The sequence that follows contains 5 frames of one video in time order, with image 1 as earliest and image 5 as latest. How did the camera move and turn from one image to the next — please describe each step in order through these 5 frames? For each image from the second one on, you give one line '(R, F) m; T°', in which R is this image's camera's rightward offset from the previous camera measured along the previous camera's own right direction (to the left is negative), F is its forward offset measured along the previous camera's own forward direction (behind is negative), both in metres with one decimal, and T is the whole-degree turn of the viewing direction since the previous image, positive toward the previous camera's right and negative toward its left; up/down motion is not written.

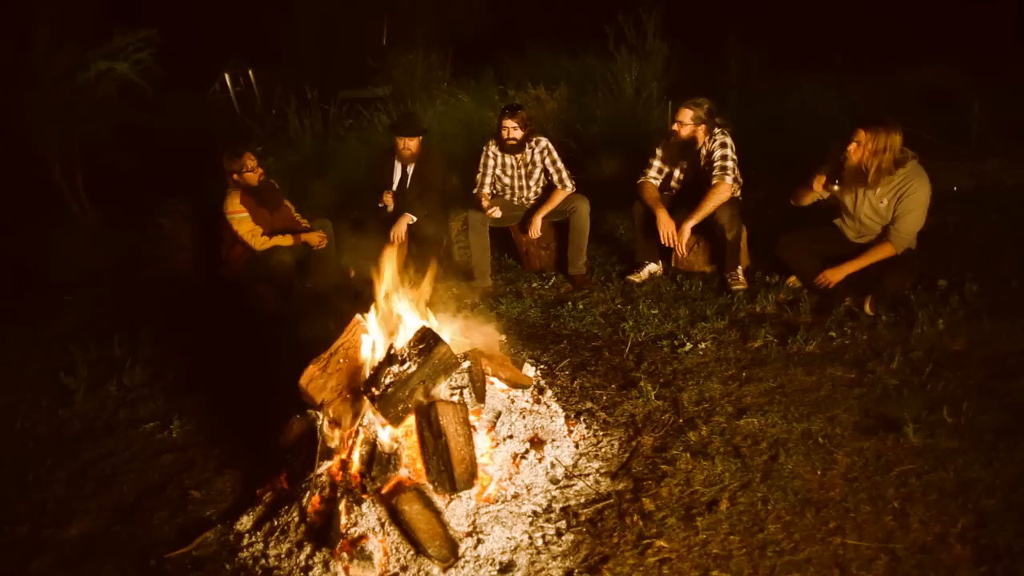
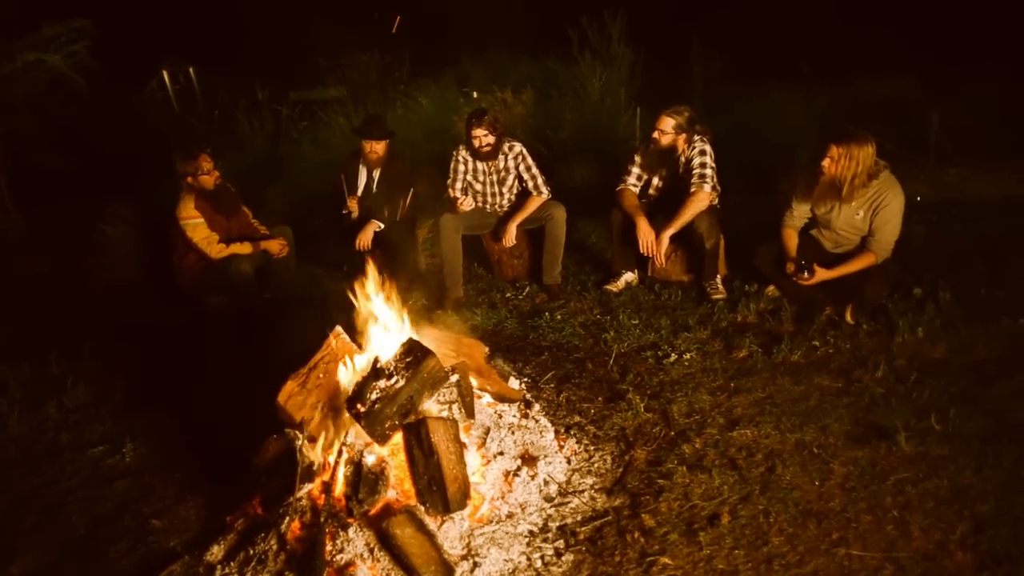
(-0.2, +0.1) m; +4°
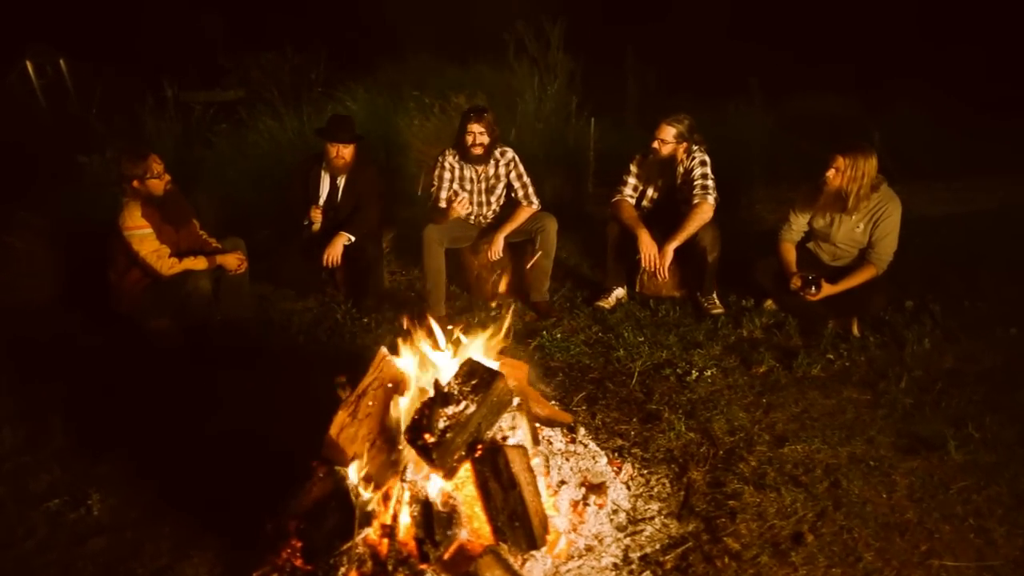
(-0.9, +0.3) m; +10°
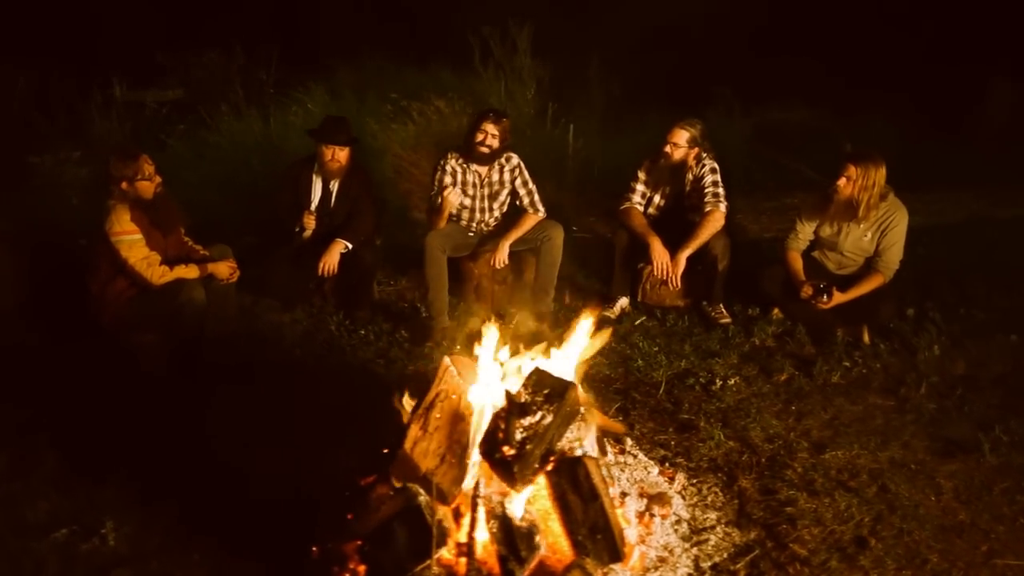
(-0.6, +0.1) m; +6°
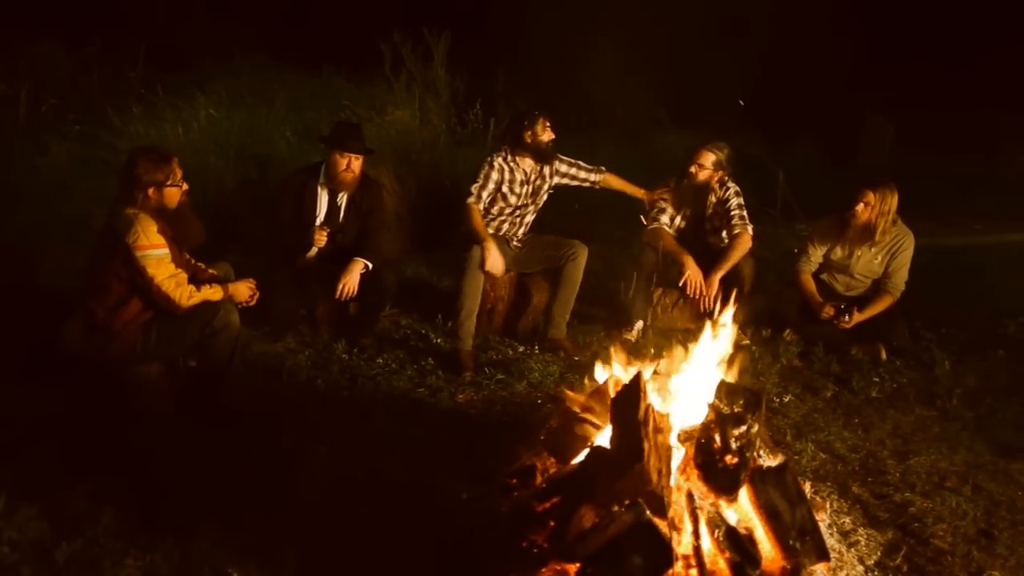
(-1.5, +0.3) m; +13°
